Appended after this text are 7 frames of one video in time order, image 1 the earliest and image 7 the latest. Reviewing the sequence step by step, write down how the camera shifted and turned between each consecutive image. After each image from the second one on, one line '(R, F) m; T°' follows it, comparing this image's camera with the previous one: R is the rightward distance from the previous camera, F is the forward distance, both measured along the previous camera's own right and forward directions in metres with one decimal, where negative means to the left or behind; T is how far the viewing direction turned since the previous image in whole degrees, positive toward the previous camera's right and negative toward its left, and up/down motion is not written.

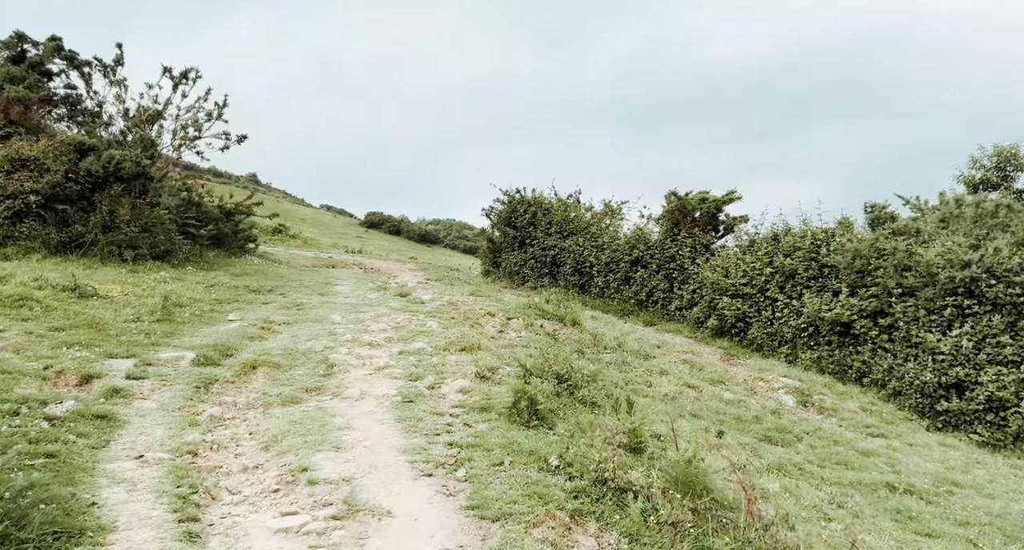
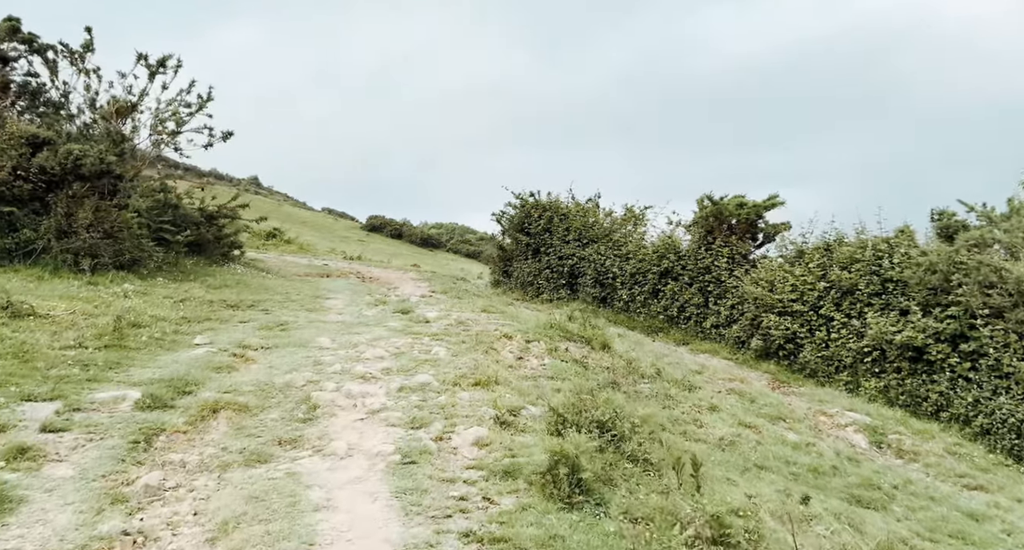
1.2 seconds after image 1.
(-0.3, +2.0) m; 0°
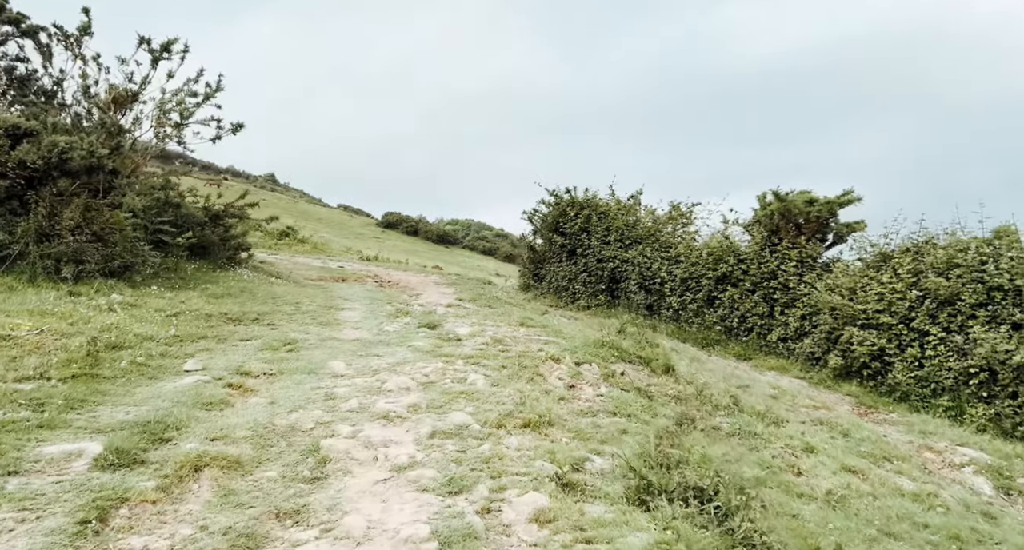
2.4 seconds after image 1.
(-0.5, +1.8) m; -2°
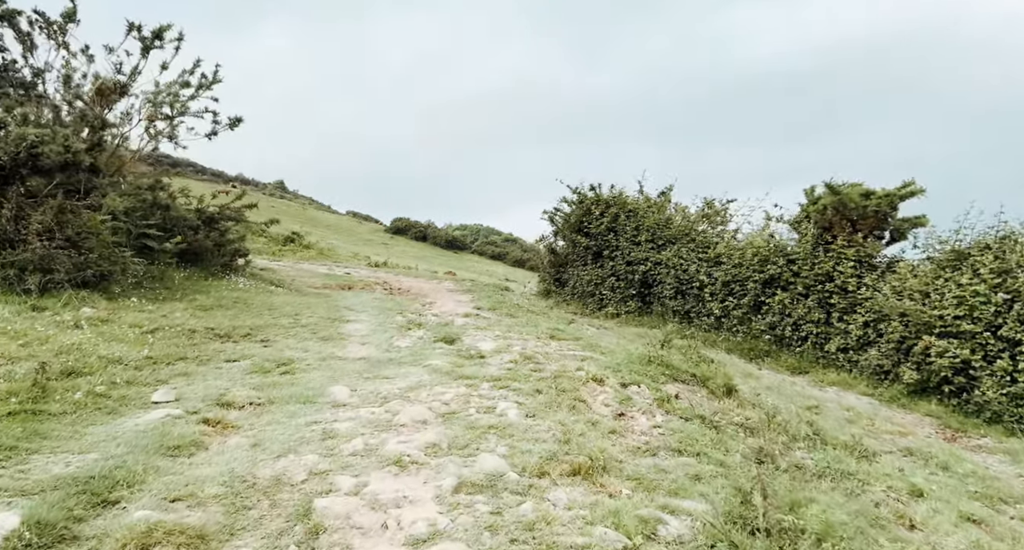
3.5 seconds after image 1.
(-0.3, +1.5) m; -1°
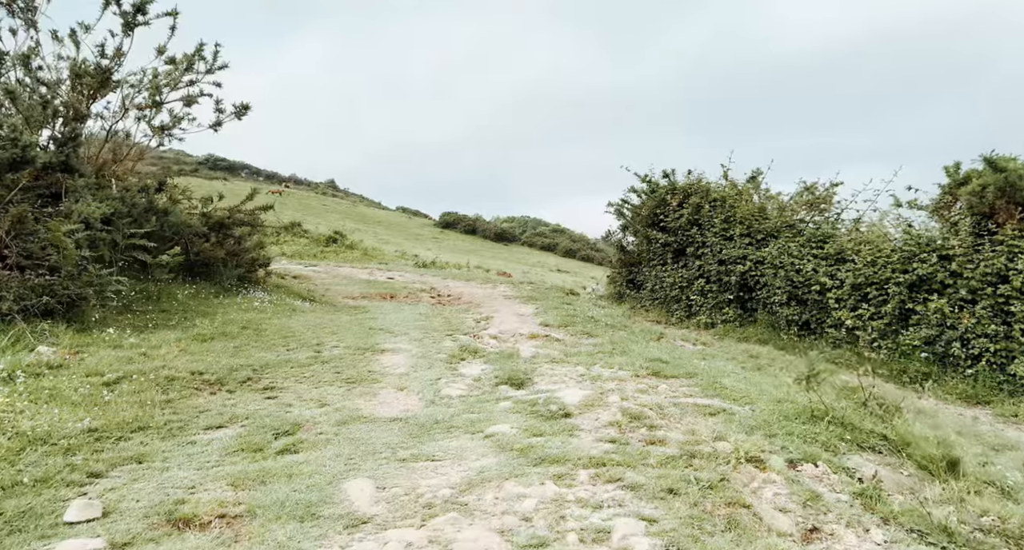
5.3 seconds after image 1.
(-0.5, +2.8) m; -4°
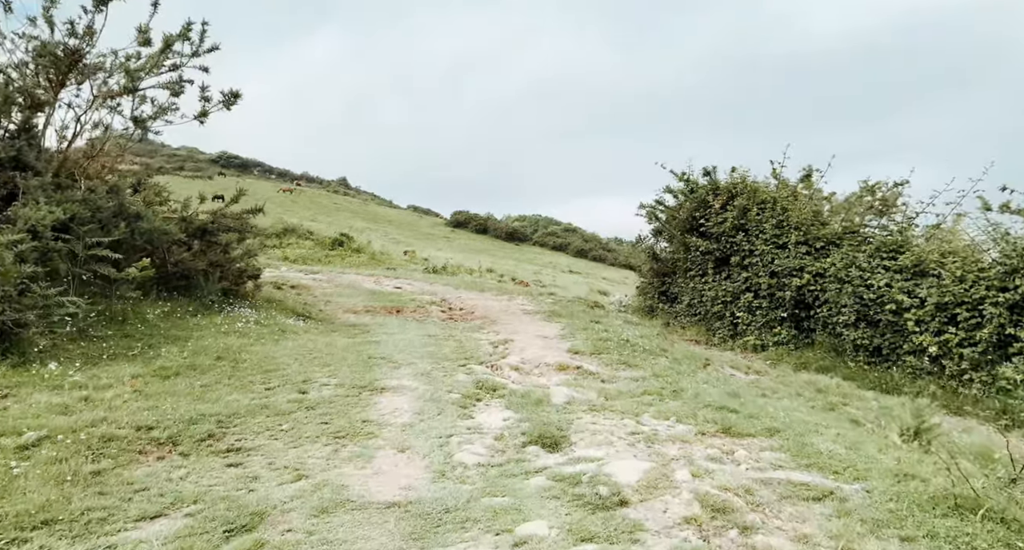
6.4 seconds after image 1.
(-0.2, +1.6) m; -1°
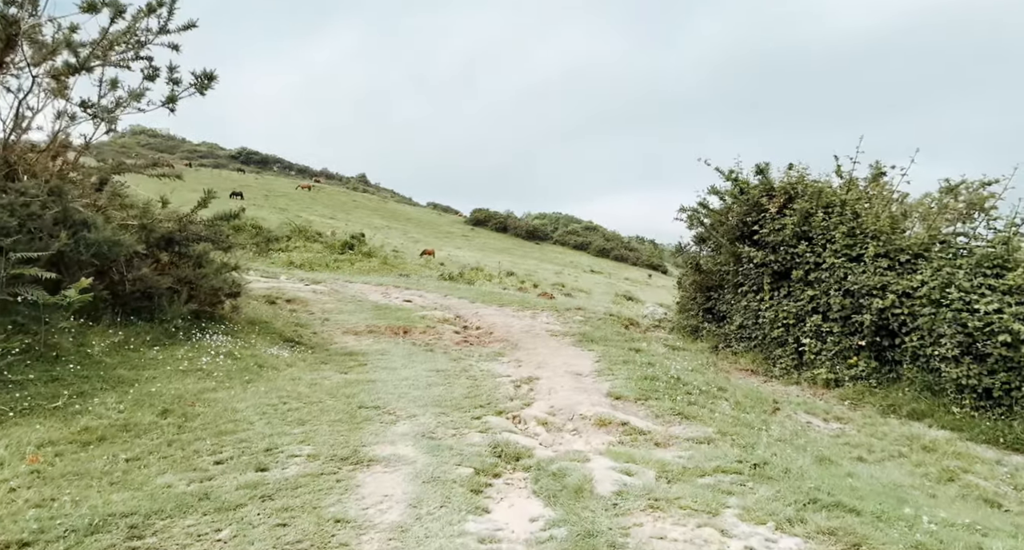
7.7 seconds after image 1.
(-0.1, +1.8) m; -2°
